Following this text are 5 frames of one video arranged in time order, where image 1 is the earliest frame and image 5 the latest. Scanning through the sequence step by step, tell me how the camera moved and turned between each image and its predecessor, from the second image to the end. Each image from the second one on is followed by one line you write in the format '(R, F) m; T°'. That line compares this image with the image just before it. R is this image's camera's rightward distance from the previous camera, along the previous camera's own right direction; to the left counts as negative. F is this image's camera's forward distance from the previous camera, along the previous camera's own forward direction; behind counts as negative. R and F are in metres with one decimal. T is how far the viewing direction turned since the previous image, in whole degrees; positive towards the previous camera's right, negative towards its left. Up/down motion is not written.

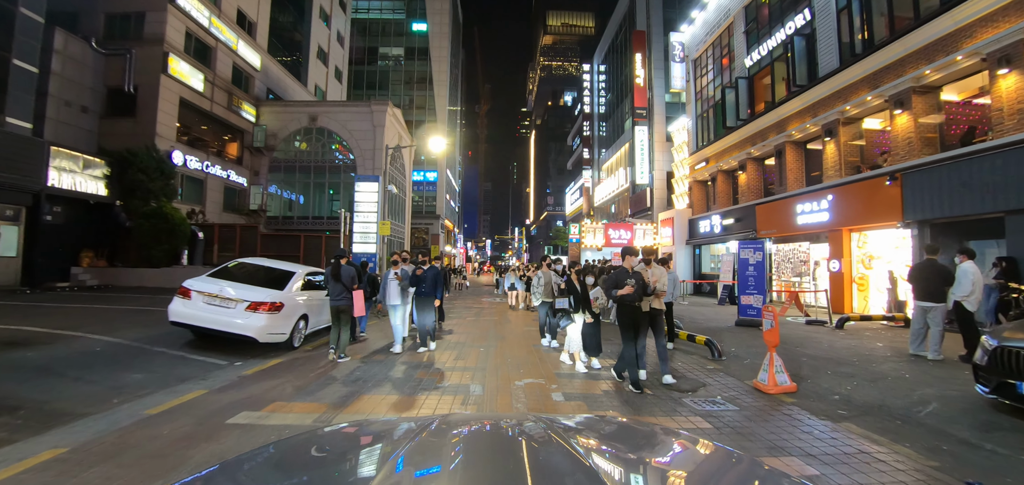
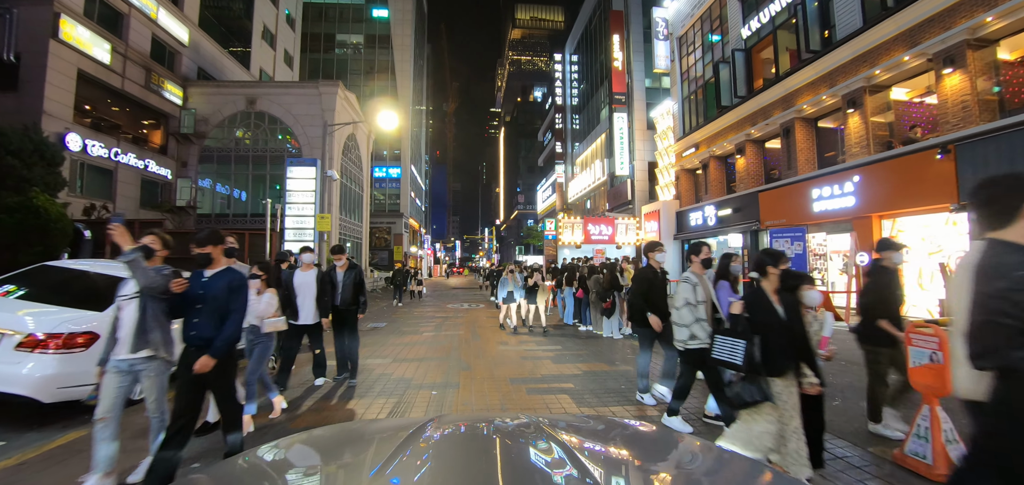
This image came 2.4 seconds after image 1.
(0.0, +2.9) m; +4°
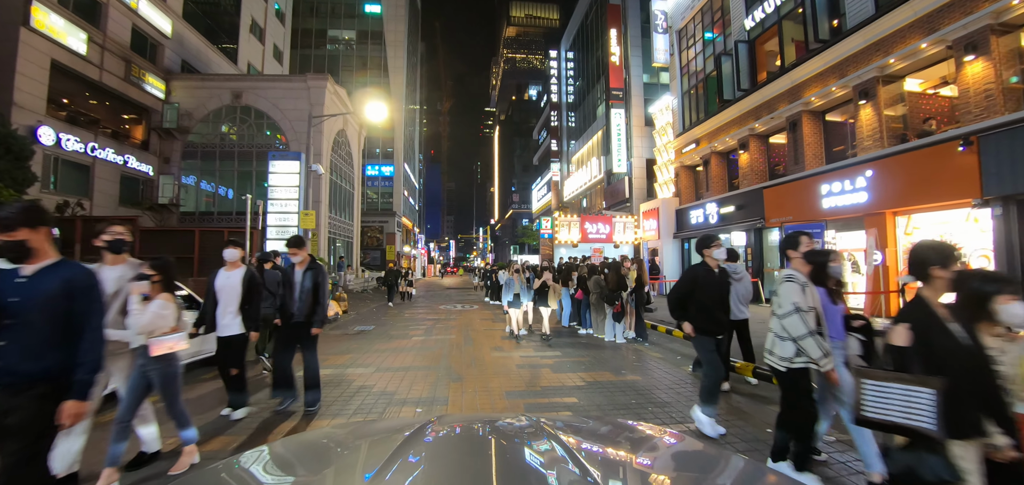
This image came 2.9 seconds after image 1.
(0.0, +0.7) m; +1°
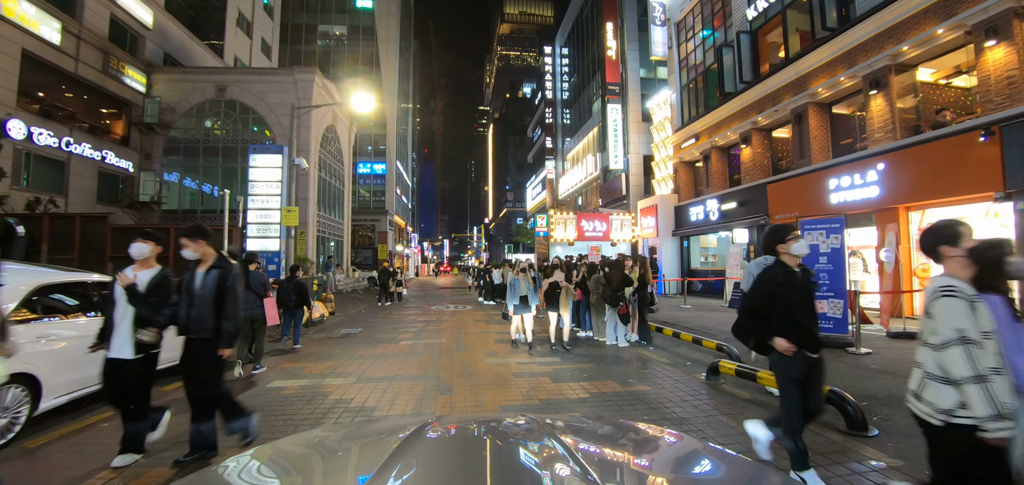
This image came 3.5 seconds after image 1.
(0.0, +0.7) m; +1°
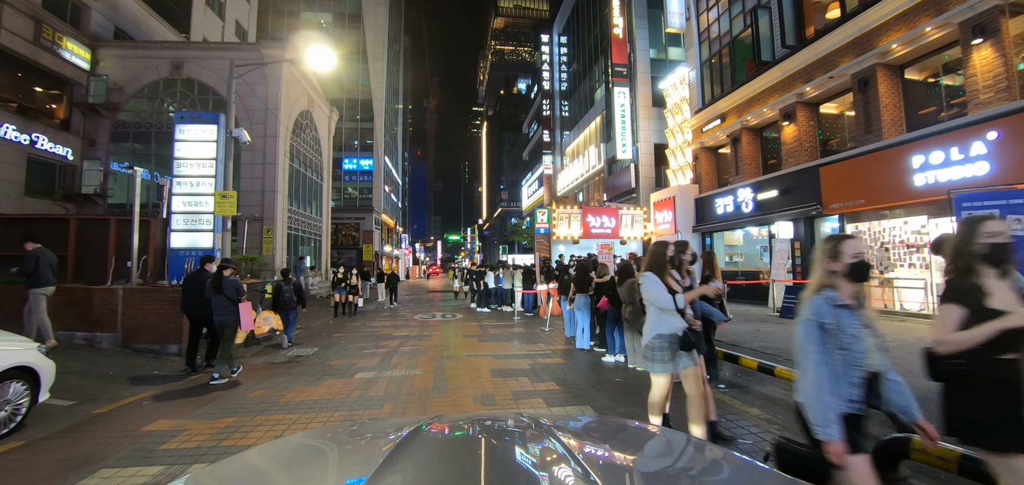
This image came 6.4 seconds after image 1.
(-0.2, +2.8) m; +1°
